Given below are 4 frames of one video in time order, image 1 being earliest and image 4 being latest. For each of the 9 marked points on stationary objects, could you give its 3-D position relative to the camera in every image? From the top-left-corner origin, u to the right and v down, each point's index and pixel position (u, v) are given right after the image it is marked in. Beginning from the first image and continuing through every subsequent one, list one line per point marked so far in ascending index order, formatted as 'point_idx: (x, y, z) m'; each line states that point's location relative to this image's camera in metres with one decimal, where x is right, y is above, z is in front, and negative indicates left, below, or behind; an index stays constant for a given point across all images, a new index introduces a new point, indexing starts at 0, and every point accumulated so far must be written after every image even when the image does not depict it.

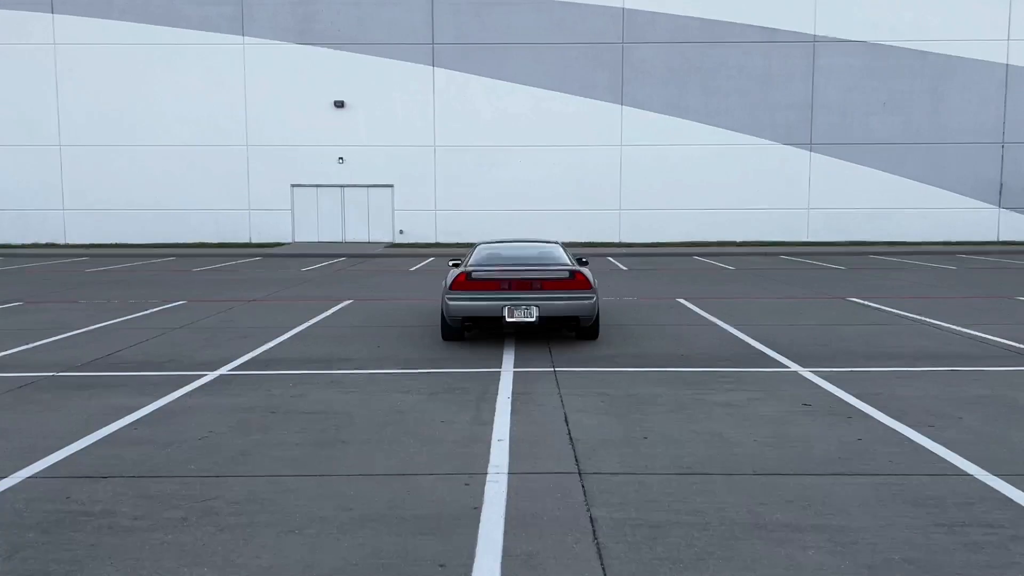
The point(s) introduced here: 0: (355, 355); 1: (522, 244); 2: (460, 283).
0: (-1.6, -0.7, +8.5) m
1: (+0.1, +0.5, +10.3) m
2: (-0.6, +0.1, +8.7) m
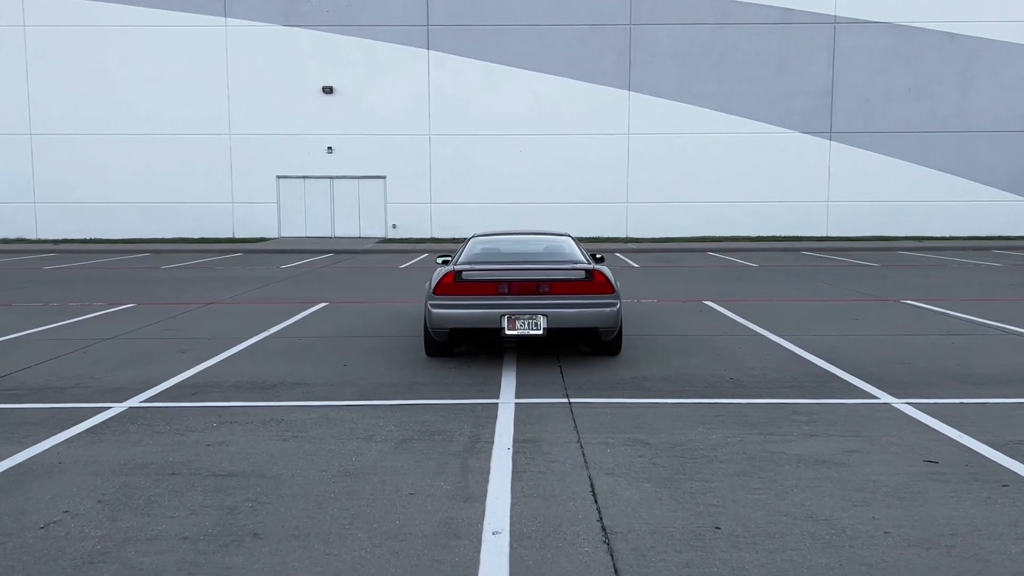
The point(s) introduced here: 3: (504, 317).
0: (-1.6, -0.7, +6.7) m
1: (+0.1, +0.5, +8.4) m
2: (-0.5, 0.0, +6.9) m
3: (-0.1, -0.2, +6.8) m
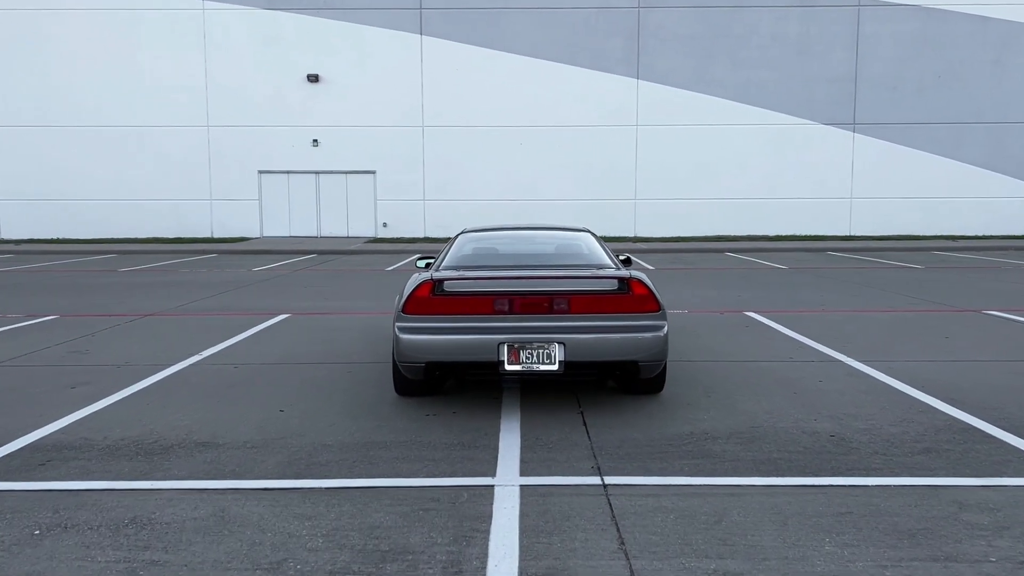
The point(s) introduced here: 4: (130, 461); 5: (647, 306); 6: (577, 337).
0: (-1.6, -0.8, +4.7) m
1: (+0.1, +0.4, +6.4) m
2: (-0.5, -0.1, +4.9) m
3: (-0.1, -0.3, +4.8) m
4: (-1.9, -0.9, +4.3) m
5: (+0.8, -0.1, +4.9) m
6: (+0.4, -0.3, +4.8) m
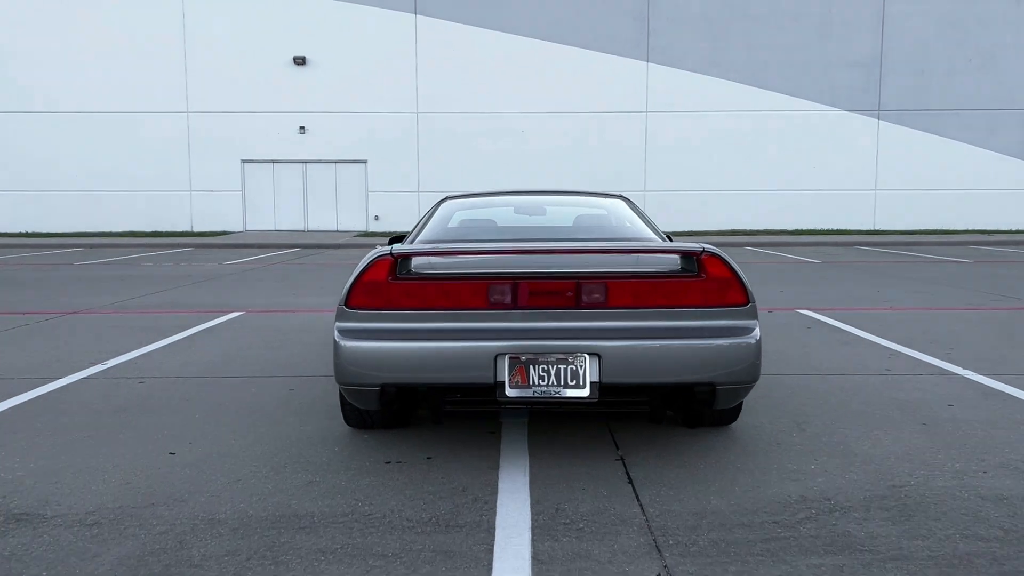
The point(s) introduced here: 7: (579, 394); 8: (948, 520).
0: (-1.6, -0.7, +3.0) m
1: (+0.2, +0.5, +4.7) m
2: (-0.5, 0.0, +3.2) m
3: (0.0, -0.3, +3.1) m
4: (-1.9, -0.8, +2.5) m
5: (+0.8, 0.0, +3.2) m
6: (+0.4, -0.2, +3.1) m
7: (+0.2, -0.4, +3.1) m
8: (+1.4, -0.7, +2.7) m
